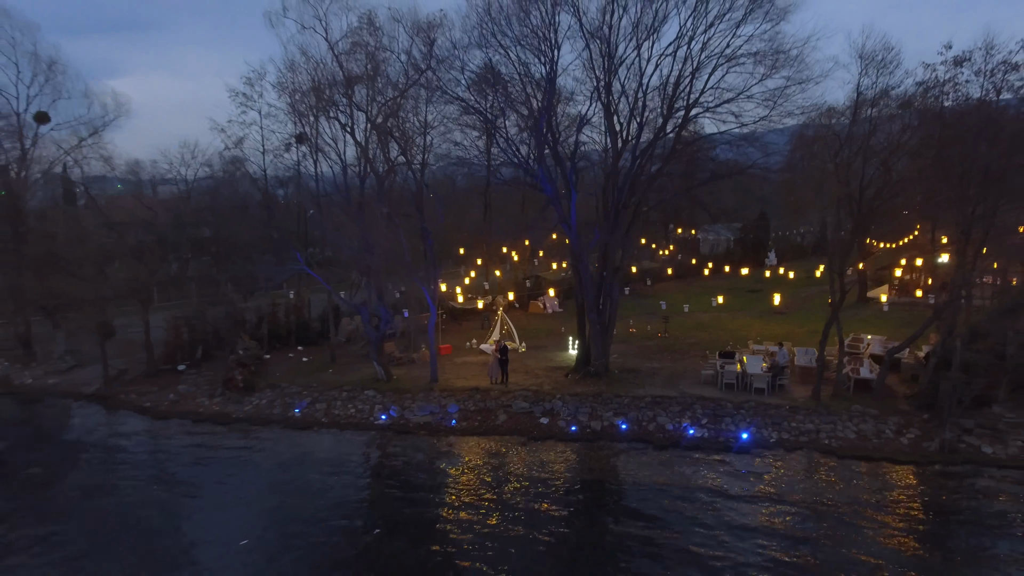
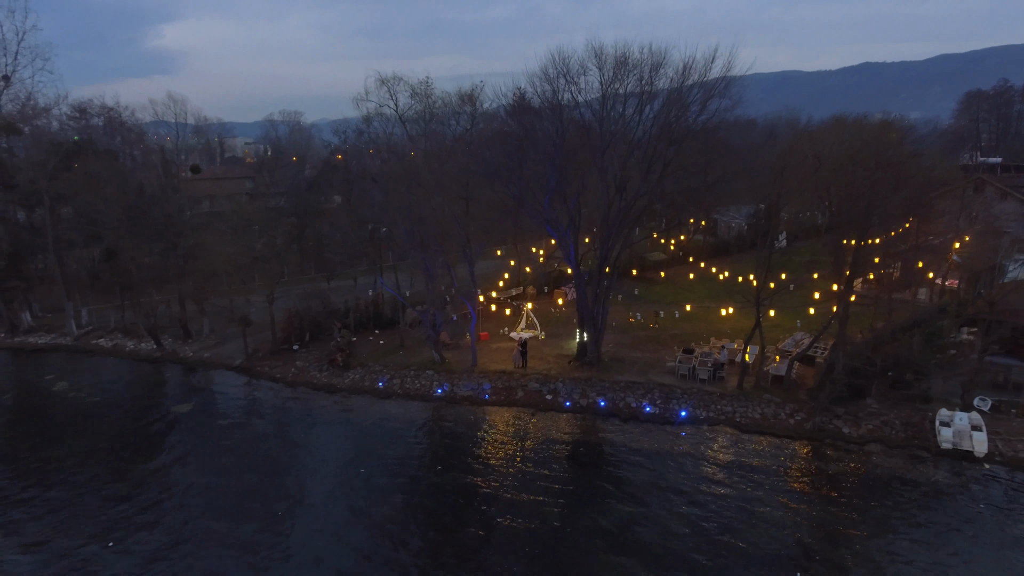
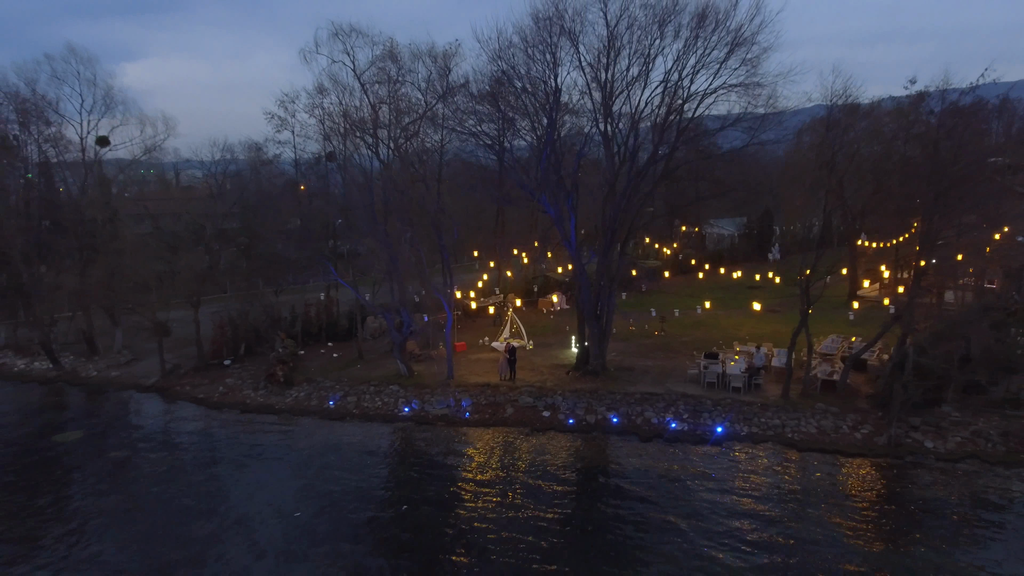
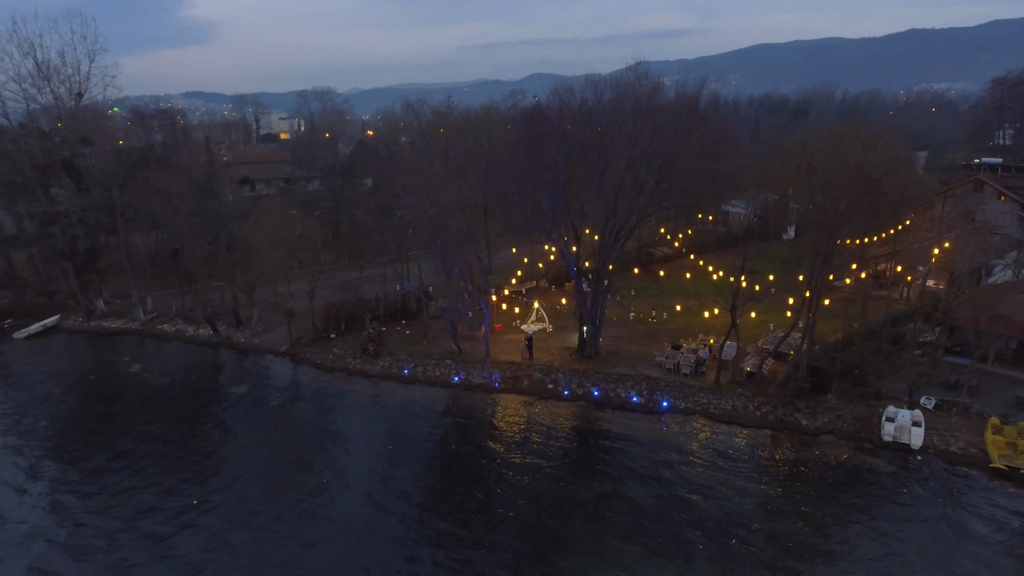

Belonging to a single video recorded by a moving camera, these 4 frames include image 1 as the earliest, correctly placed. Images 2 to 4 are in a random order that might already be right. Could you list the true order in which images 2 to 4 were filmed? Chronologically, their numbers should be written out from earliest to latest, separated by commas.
3, 2, 4
